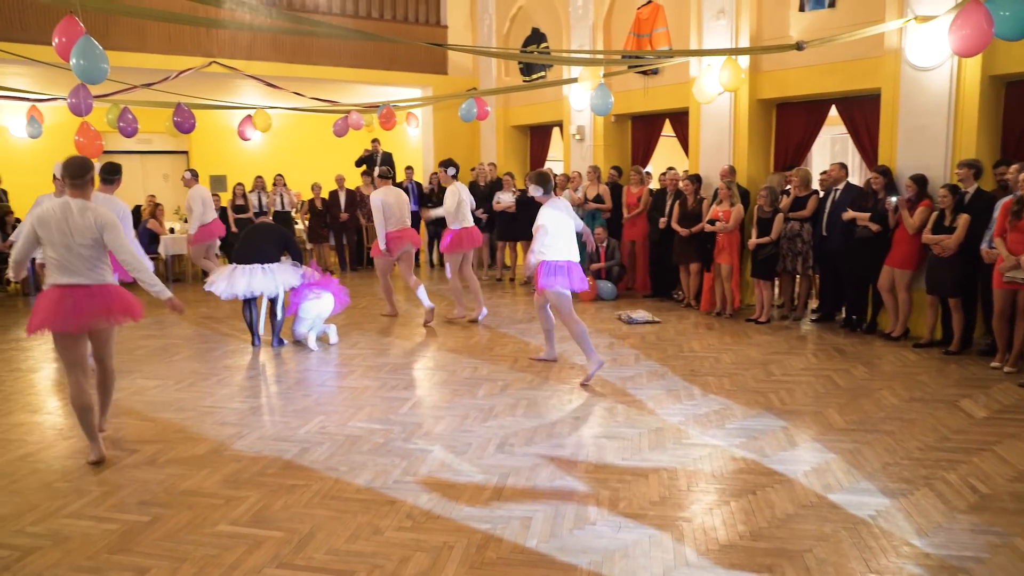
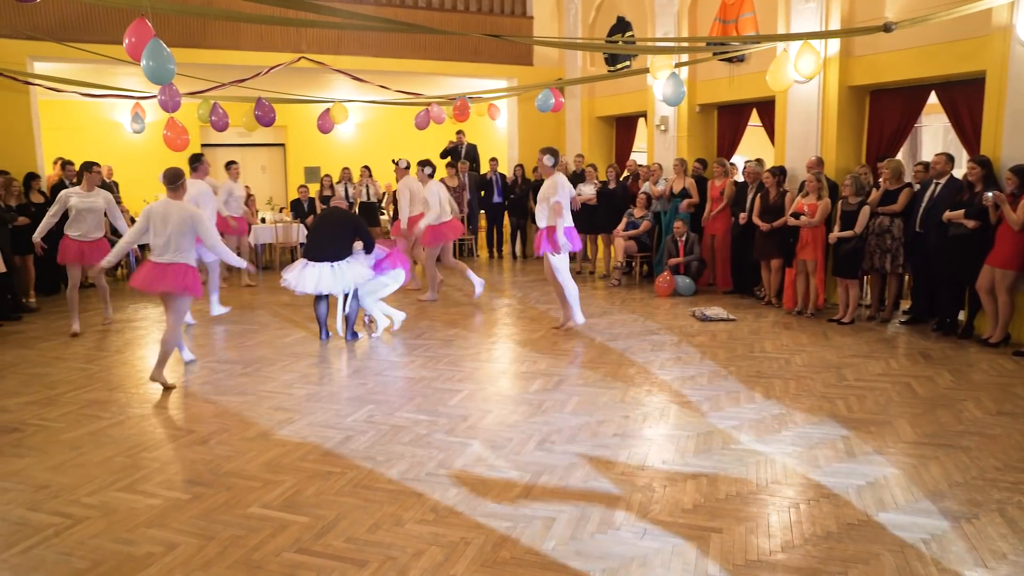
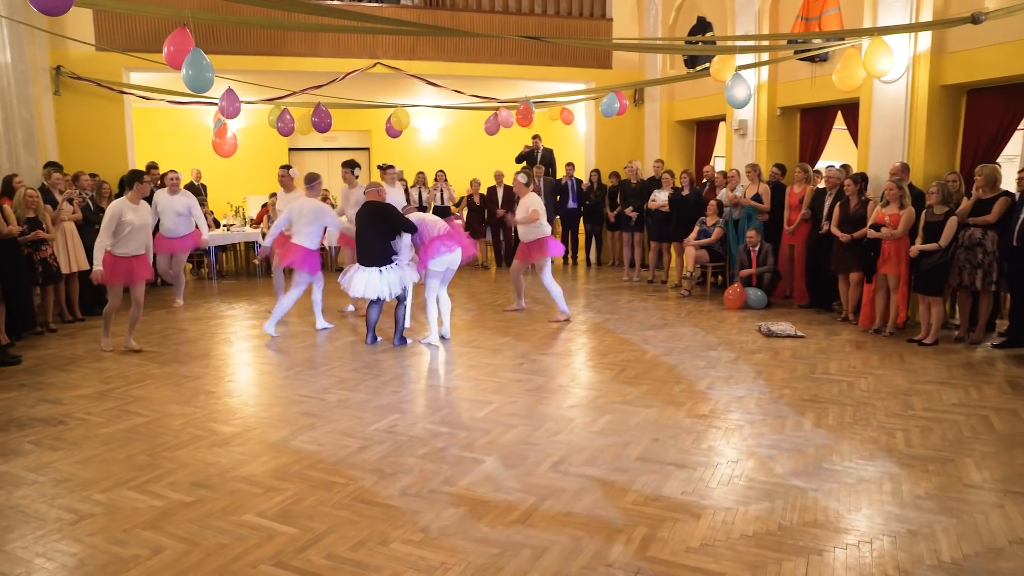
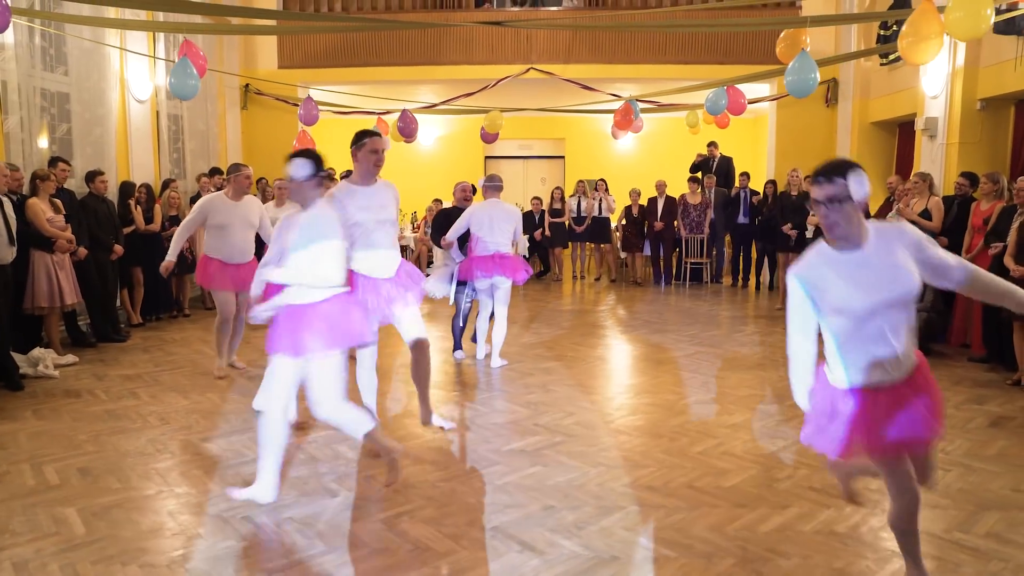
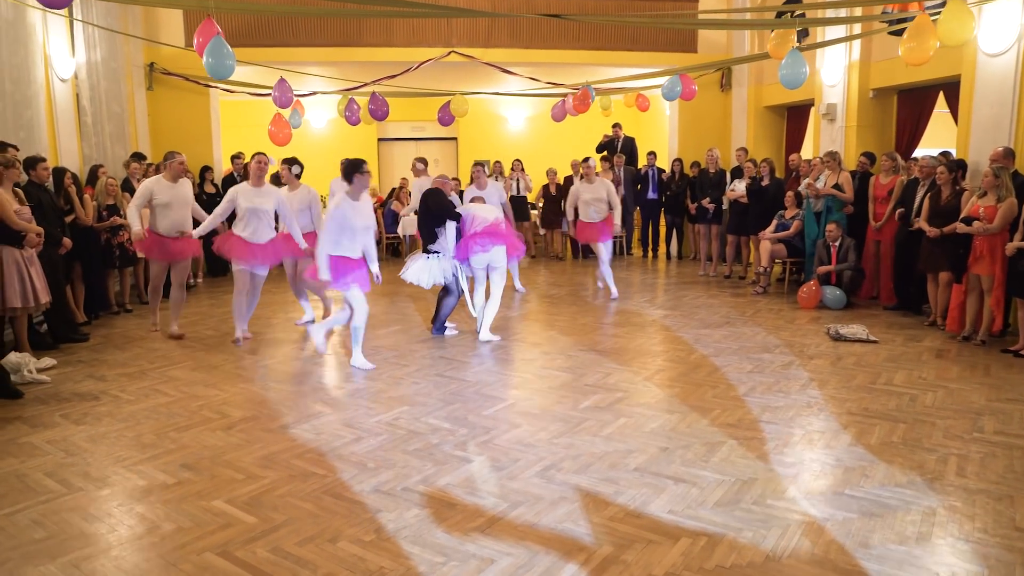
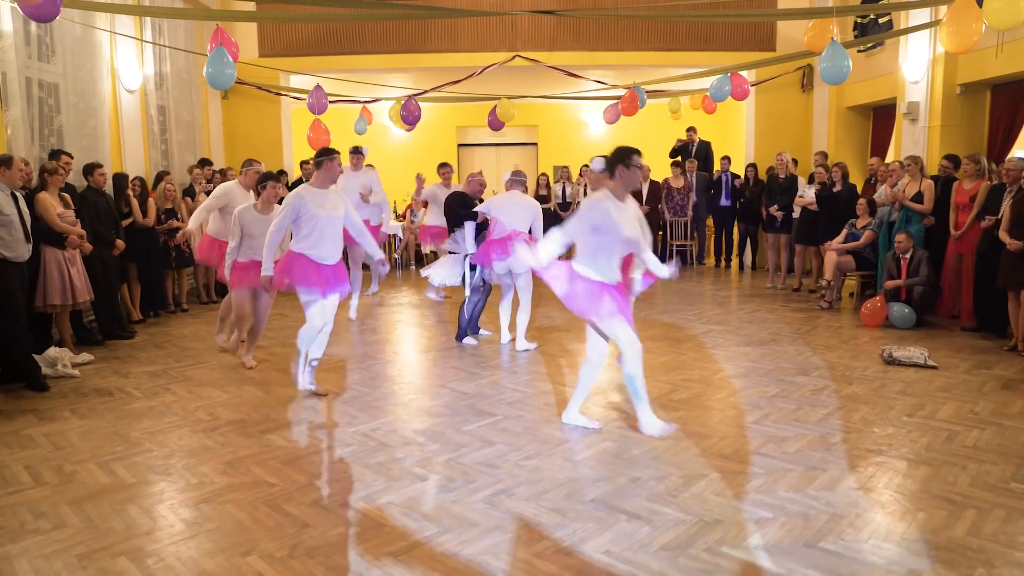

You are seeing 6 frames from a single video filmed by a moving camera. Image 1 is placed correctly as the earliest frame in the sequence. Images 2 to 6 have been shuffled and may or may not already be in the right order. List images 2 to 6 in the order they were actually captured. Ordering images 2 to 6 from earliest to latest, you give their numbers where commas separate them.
2, 3, 5, 6, 4
